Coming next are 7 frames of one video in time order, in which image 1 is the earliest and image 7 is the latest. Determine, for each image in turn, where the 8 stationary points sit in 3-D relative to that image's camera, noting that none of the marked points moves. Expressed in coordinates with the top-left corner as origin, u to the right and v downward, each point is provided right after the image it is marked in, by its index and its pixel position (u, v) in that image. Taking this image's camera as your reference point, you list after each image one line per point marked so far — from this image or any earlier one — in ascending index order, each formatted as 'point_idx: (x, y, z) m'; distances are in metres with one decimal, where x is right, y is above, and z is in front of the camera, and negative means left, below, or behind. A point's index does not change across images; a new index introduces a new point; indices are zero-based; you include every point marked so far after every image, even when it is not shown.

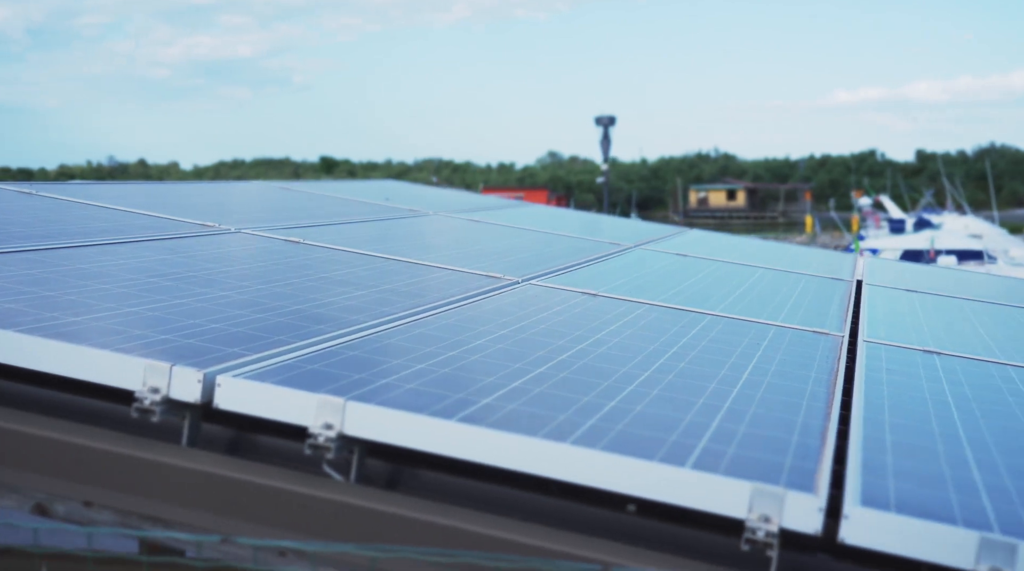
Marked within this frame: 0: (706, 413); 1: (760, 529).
0: (+0.8, -0.5, +4.2) m
1: (+0.8, -0.8, +3.2) m
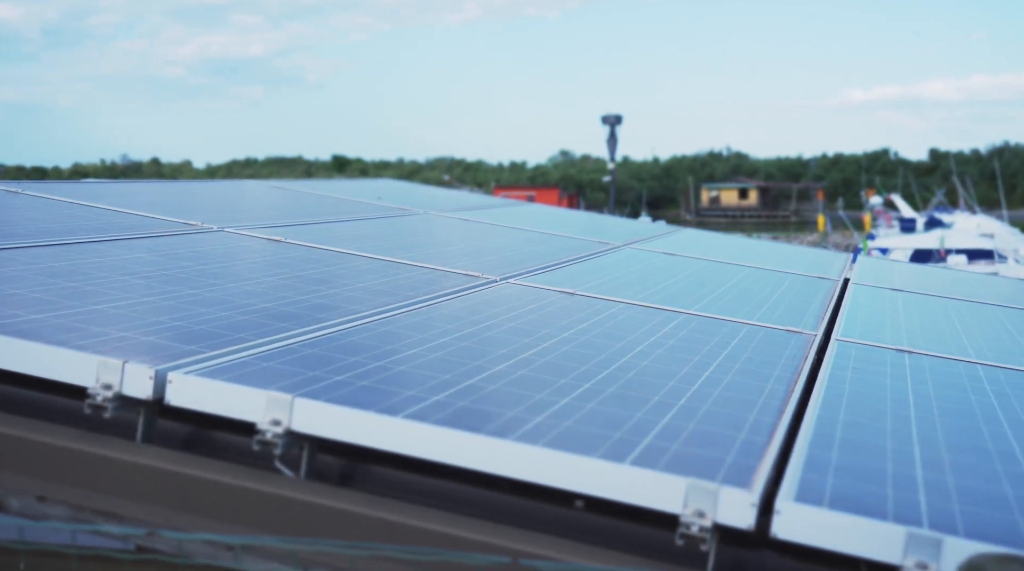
0: (+0.6, -0.5, +4.3) m
1: (+0.6, -0.8, +3.2) m
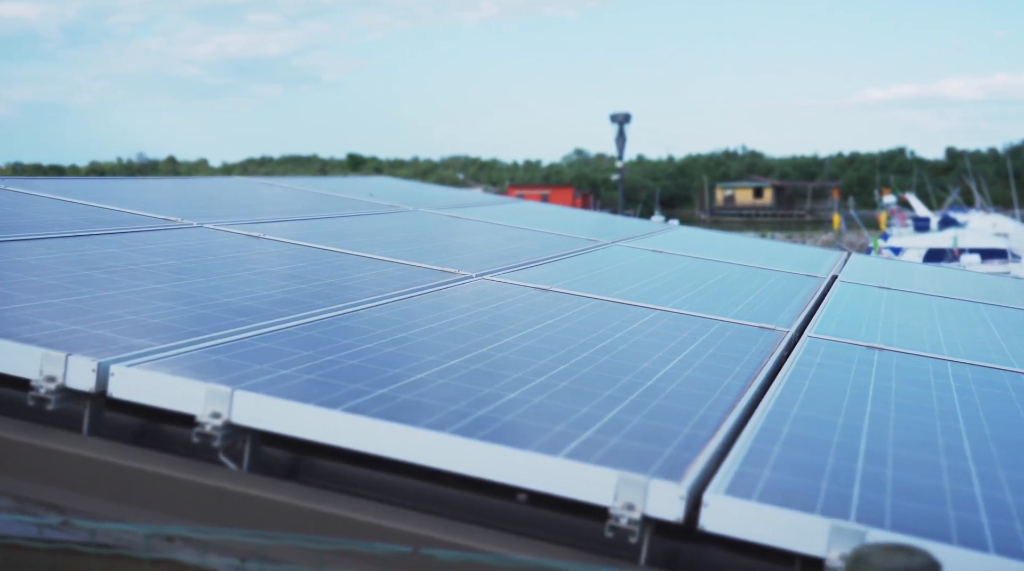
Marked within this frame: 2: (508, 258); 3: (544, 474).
0: (+0.4, -0.5, +4.3) m
1: (+0.4, -0.7, +3.2) m
2: (0.0, +0.3, +10.9) m
3: (+0.1, -0.6, +3.4) m
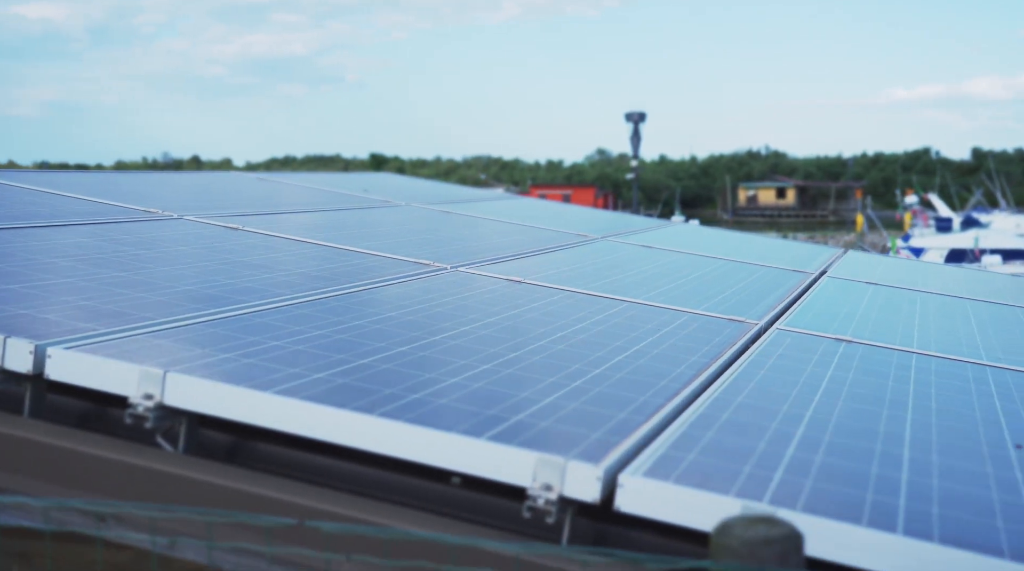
0: (+0.1, -0.5, +4.3) m
1: (+0.1, -0.7, +3.3) m
2: (-0.1, +0.4, +10.9) m
3: (-0.2, -0.6, +3.4) m
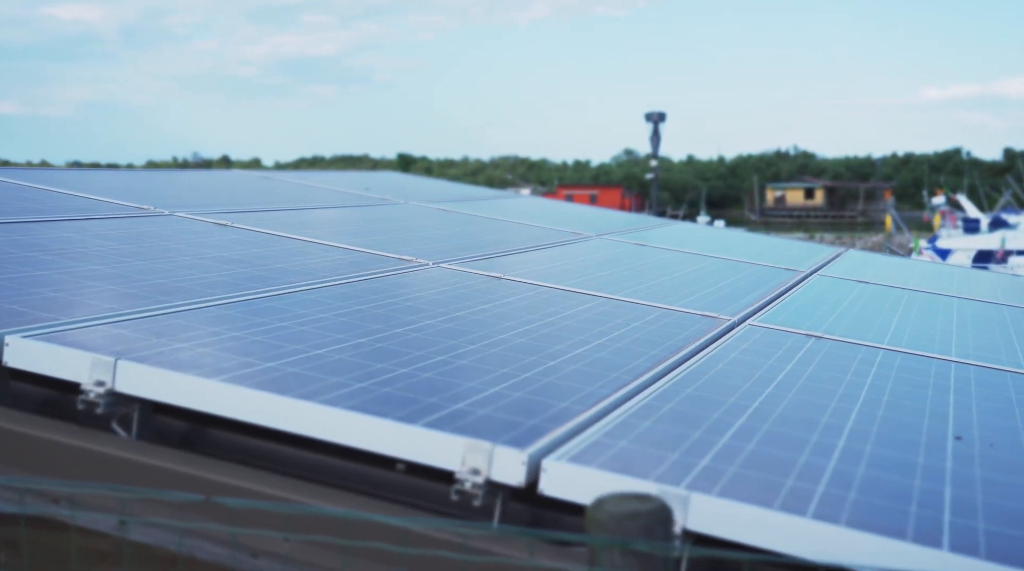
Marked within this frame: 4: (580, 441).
0: (-0.1, -0.4, +4.4) m
1: (-0.1, -0.7, +3.4) m
2: (-0.3, +0.4, +11.0) m
3: (-0.4, -0.5, +3.5) m
4: (+0.3, -0.6, +3.7) m
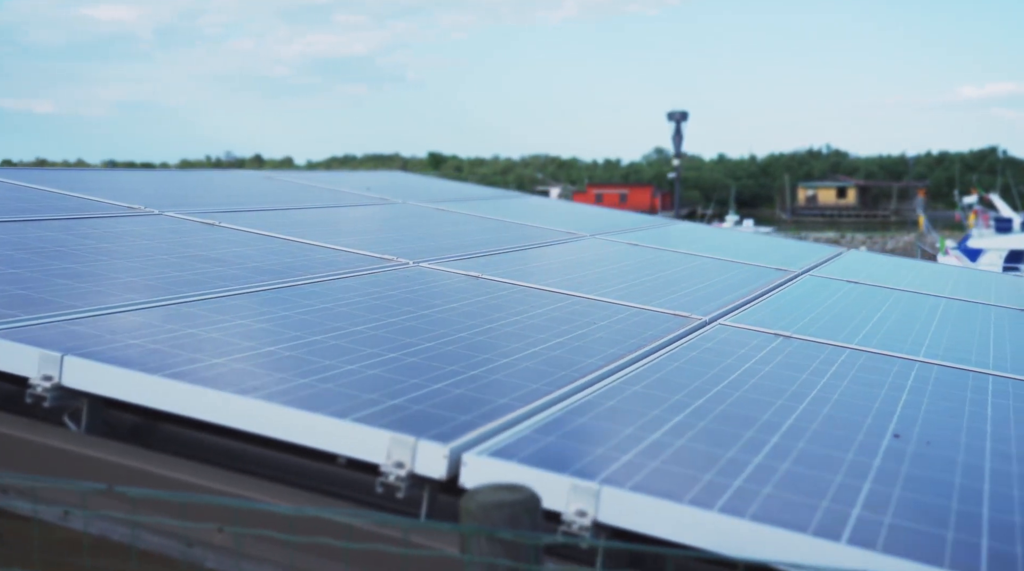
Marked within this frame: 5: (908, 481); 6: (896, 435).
0: (-0.3, -0.4, +4.6) m
1: (-0.4, -0.7, +3.5) m
2: (-0.4, +0.4, +11.1) m
3: (-0.7, -0.5, +3.6) m
4: (0.0, -0.6, +3.8) m
5: (+1.5, -0.8, +3.9) m
6: (+1.8, -0.7, +4.6) m
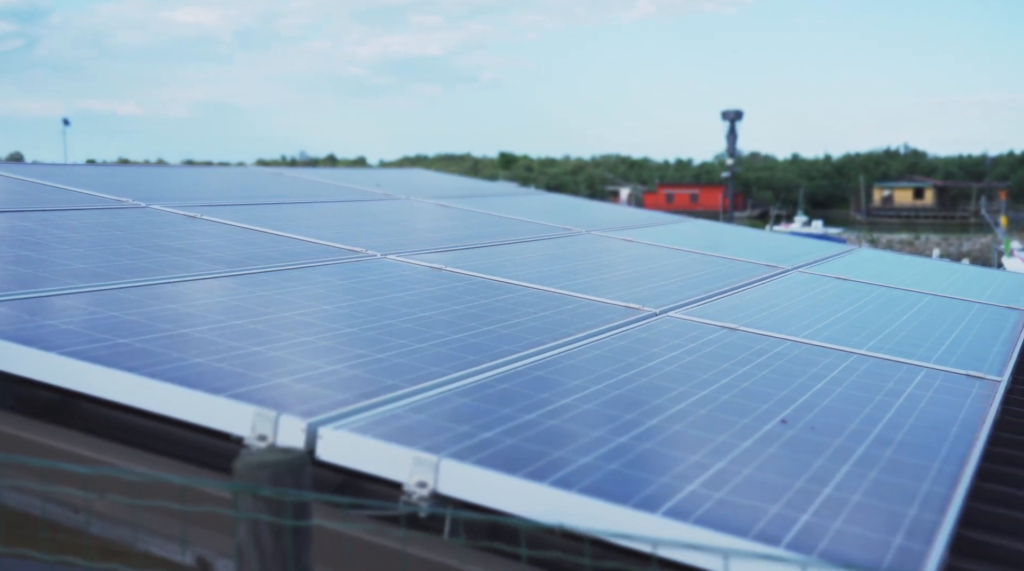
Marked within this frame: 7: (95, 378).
0: (-0.8, -0.3, +4.7) m
1: (-0.9, -0.6, +3.7) m
2: (-0.6, +0.5, +11.3) m
3: (-1.2, -0.5, +3.8) m
4: (-0.5, -0.5, +3.9) m
5: (+1.0, -0.7, +4.0) m
6: (+1.3, -0.6, +4.7) m
7: (-1.7, -0.4, +4.0) m
